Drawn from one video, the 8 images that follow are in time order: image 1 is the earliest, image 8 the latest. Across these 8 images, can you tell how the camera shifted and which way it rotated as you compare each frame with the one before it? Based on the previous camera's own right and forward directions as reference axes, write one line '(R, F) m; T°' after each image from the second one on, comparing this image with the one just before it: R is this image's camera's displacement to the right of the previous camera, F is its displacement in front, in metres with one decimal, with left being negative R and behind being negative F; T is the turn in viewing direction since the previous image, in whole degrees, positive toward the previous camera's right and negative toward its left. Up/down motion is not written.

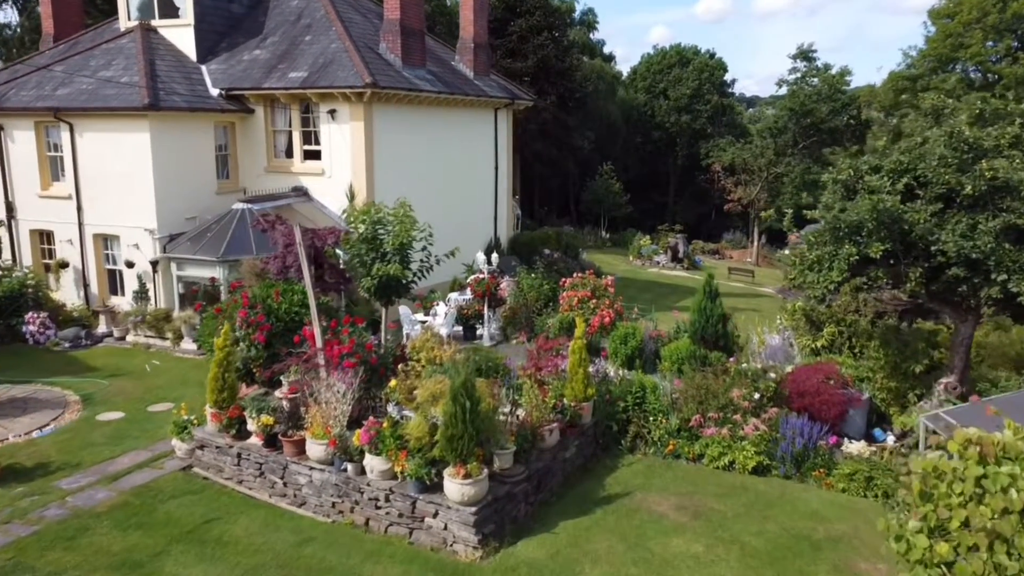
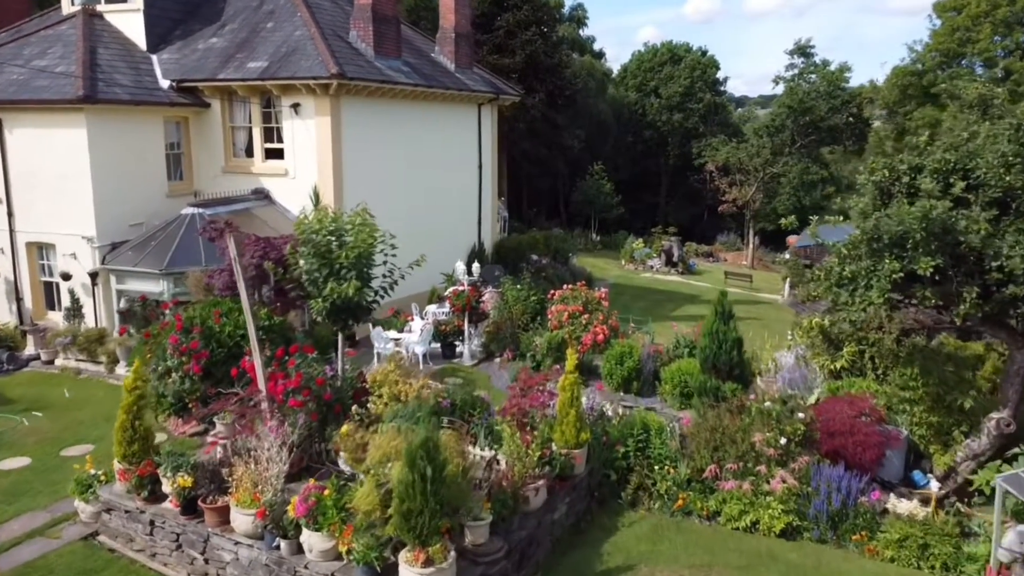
(+0.1, +1.7) m; +1°
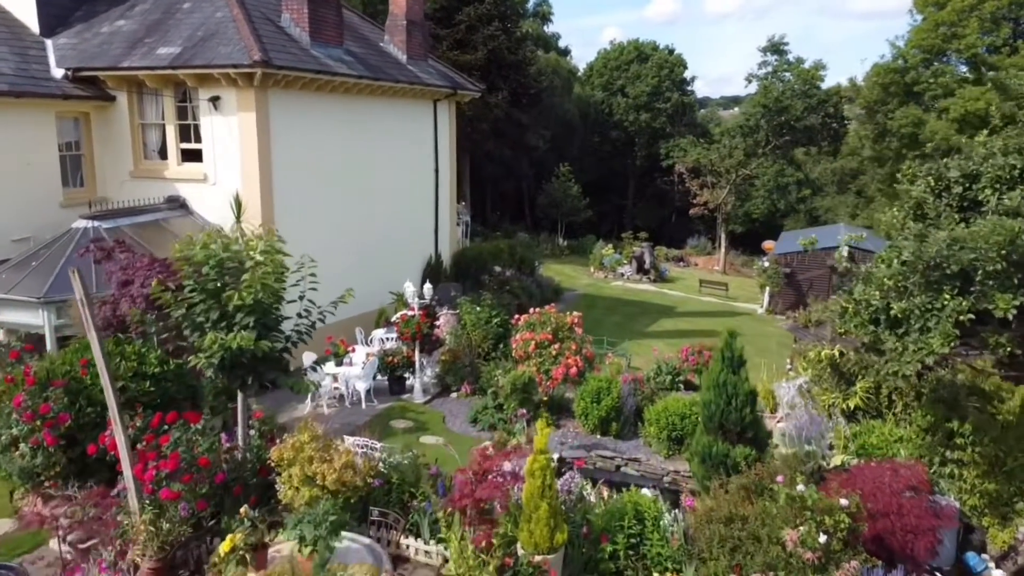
(+0.1, +2.2) m; +2°
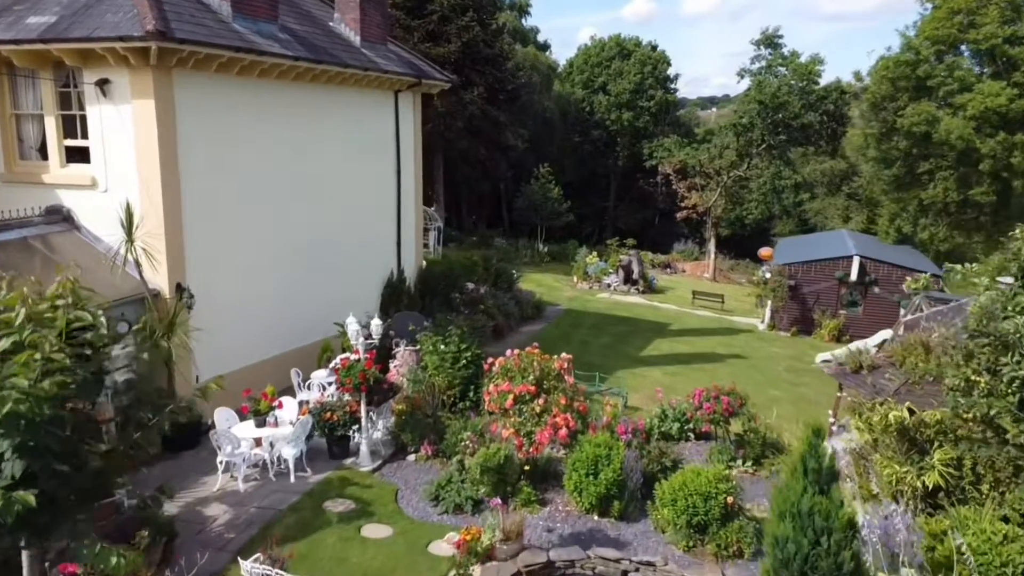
(+0.1, +2.9) m; +2°
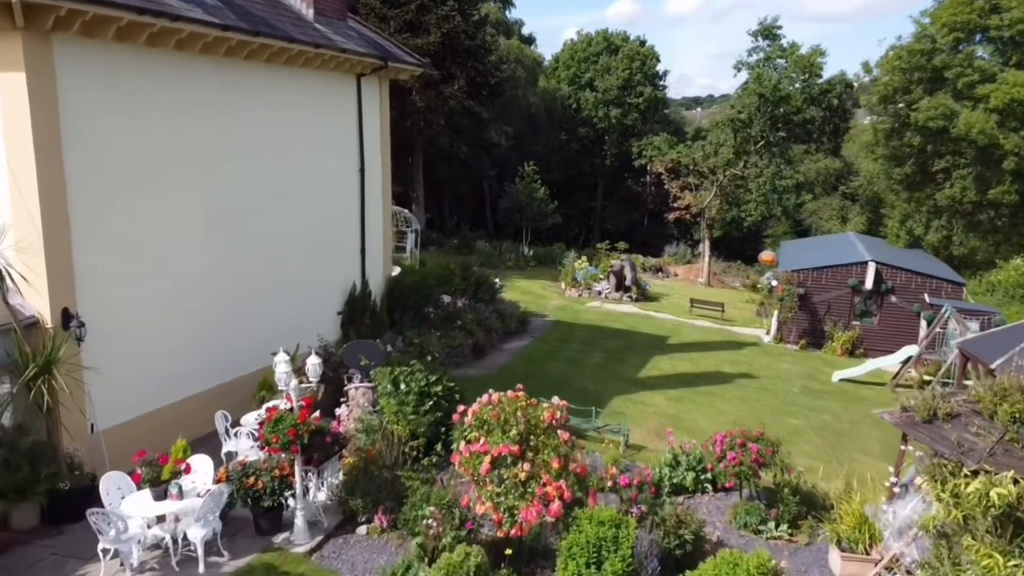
(+0.1, +2.3) m; +1°
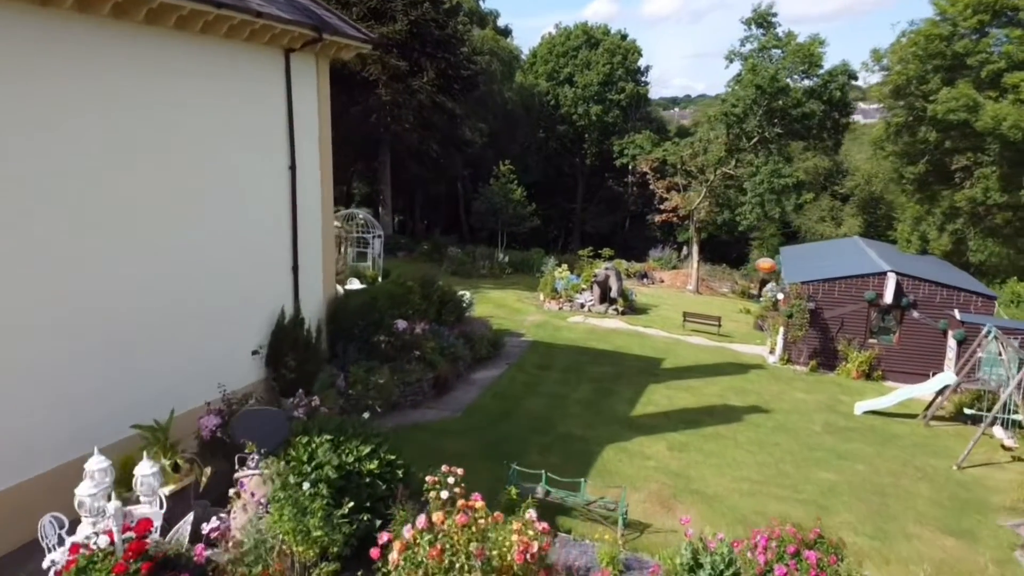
(+0.2, +2.9) m; +2°
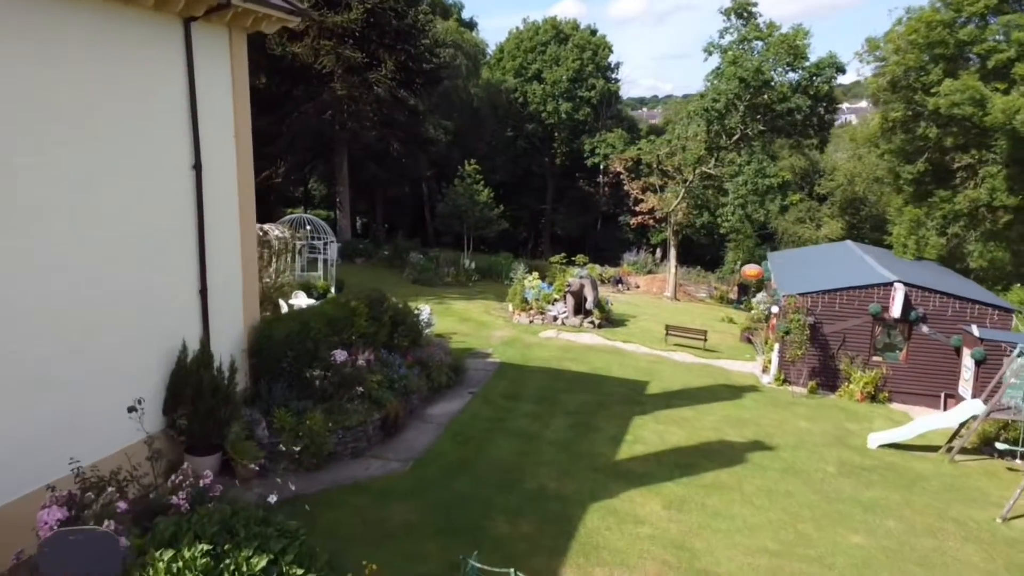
(+0.1, +2.4) m; +2°
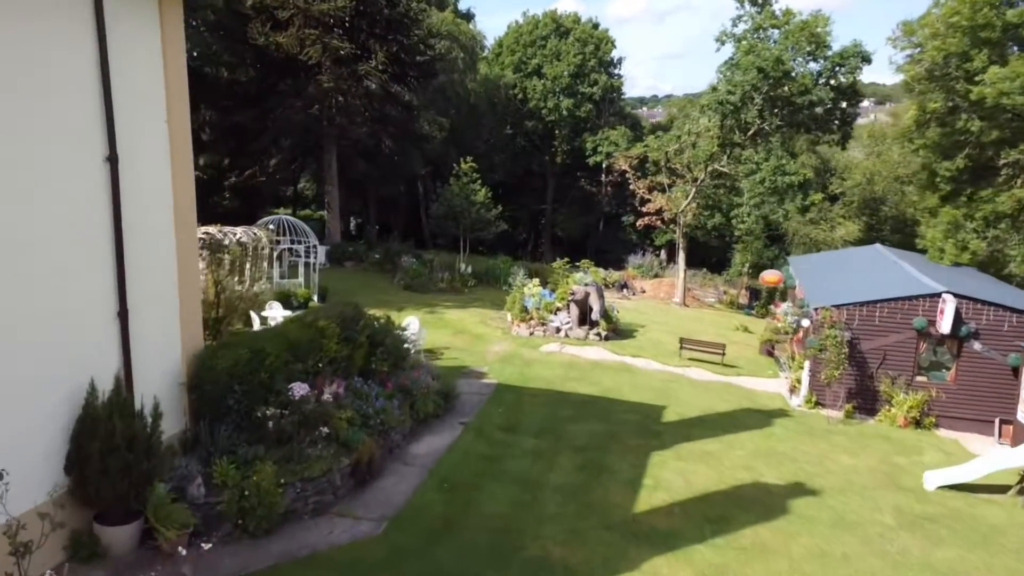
(0.0, +2.1) m; 0°
